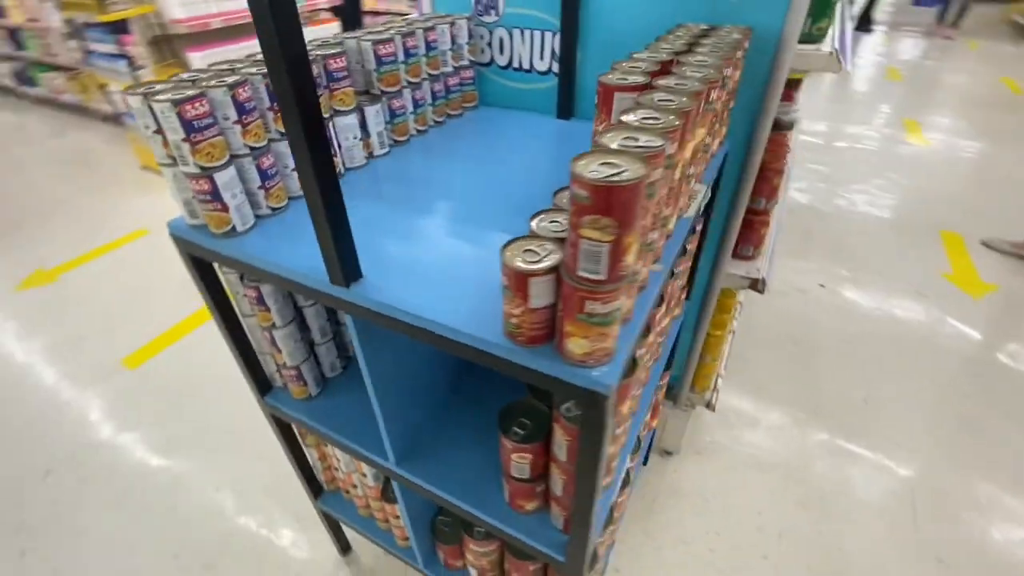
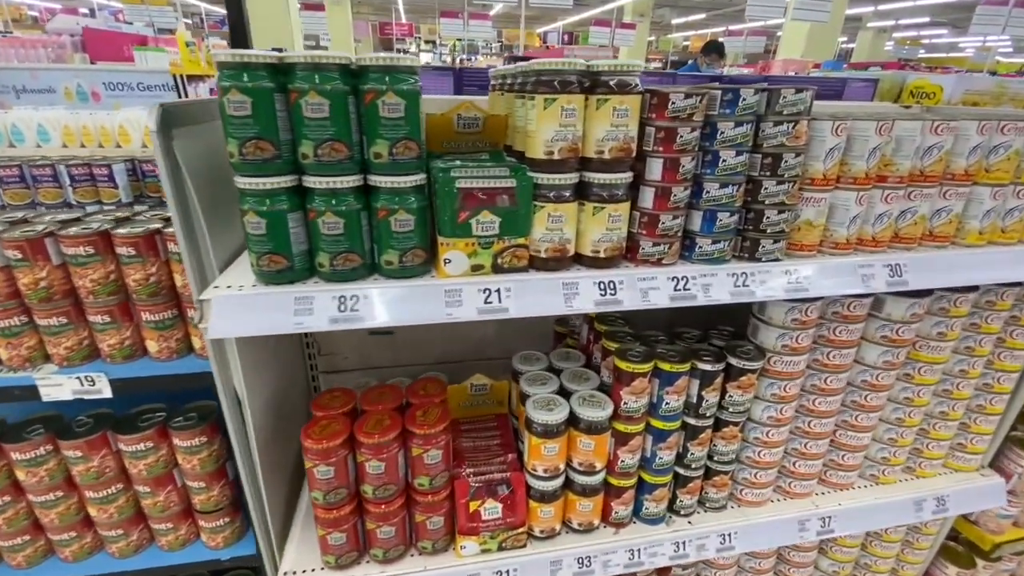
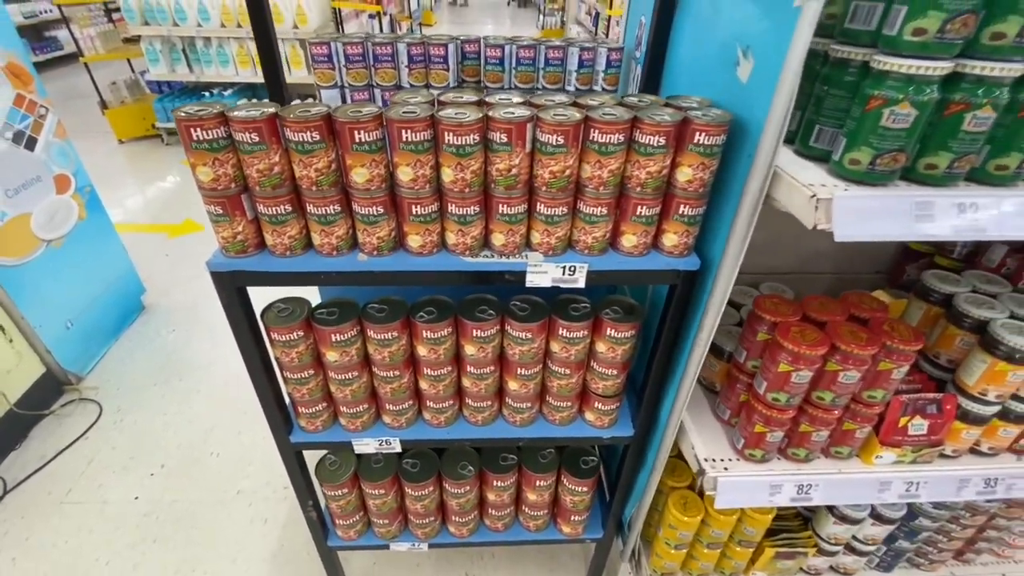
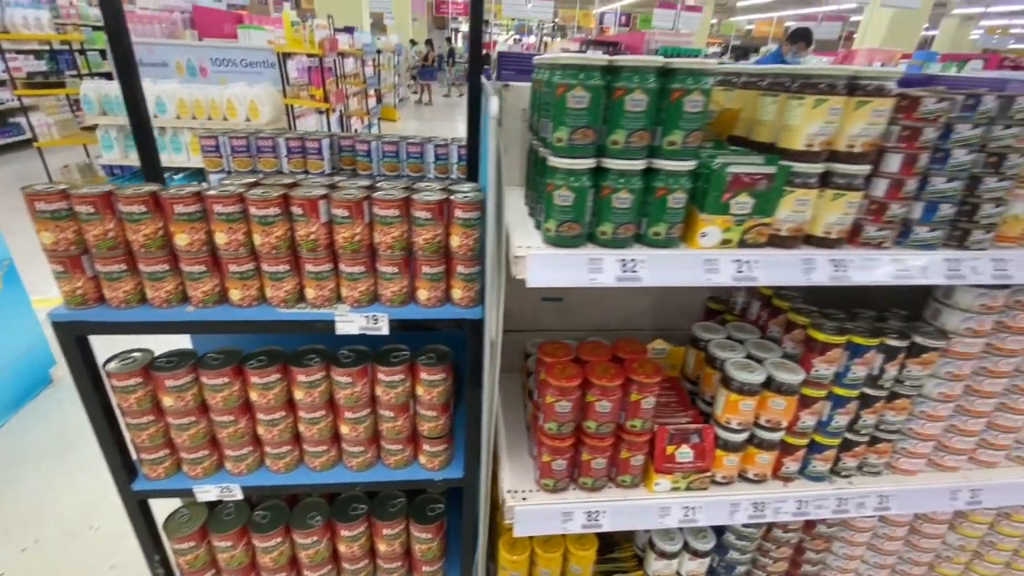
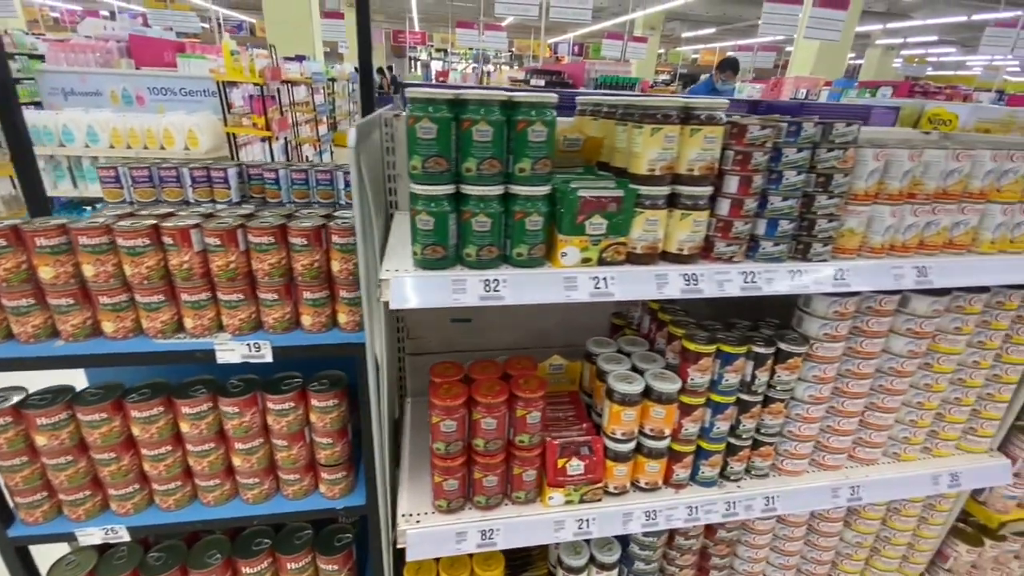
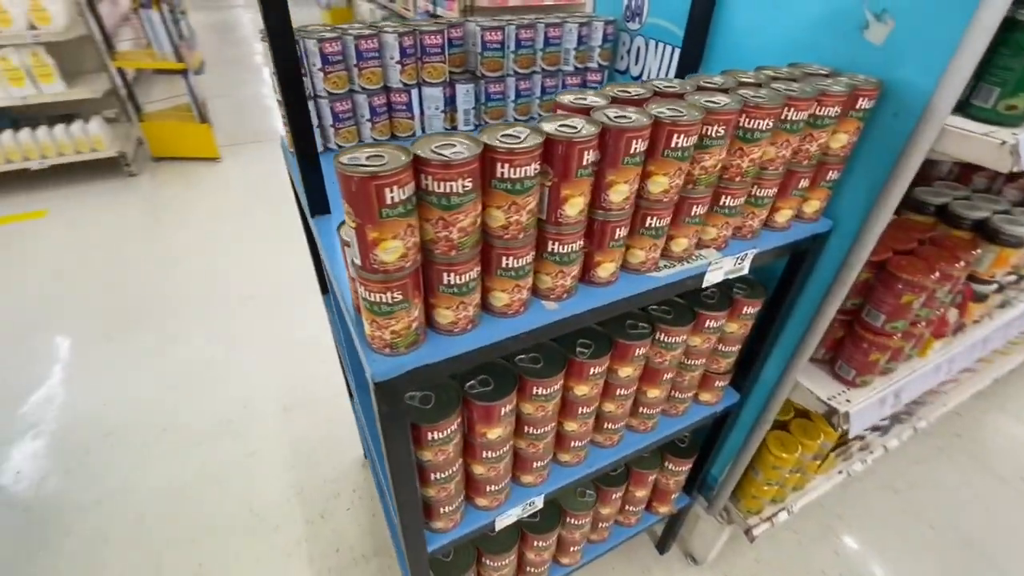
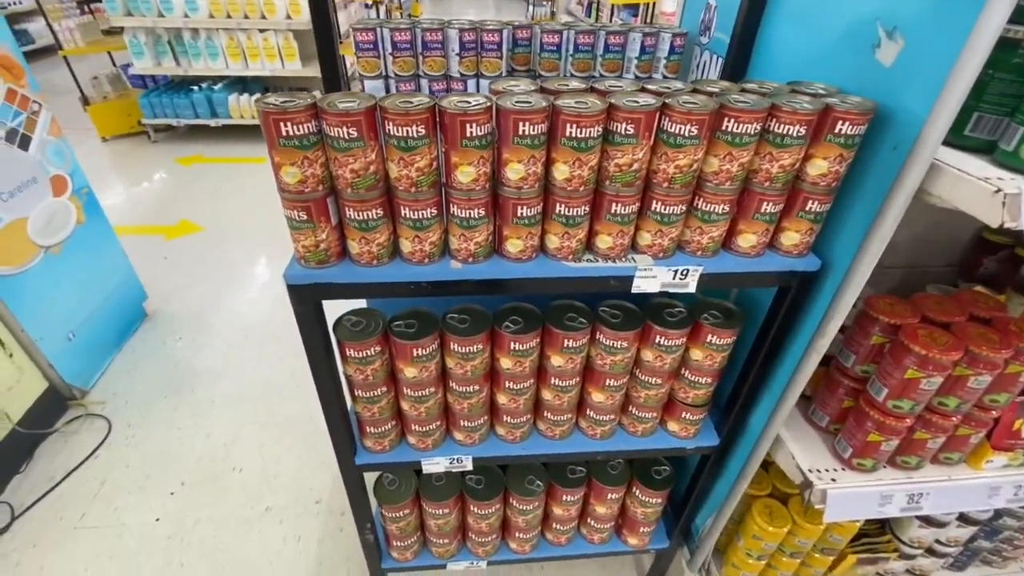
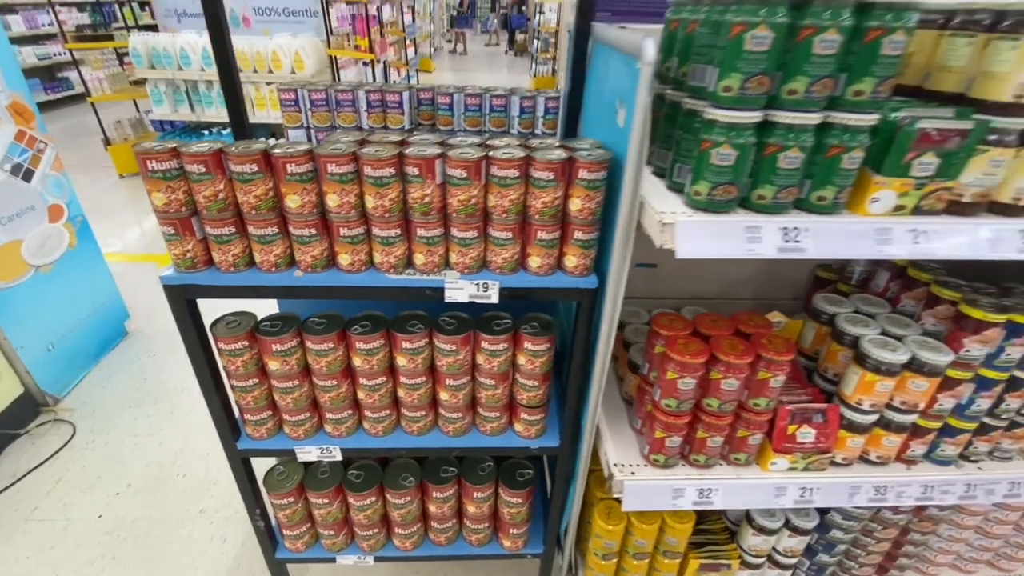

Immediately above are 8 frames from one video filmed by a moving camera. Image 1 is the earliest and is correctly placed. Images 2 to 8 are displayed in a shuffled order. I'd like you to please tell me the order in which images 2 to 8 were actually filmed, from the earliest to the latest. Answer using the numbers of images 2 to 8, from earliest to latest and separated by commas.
6, 7, 3, 8, 4, 5, 2
